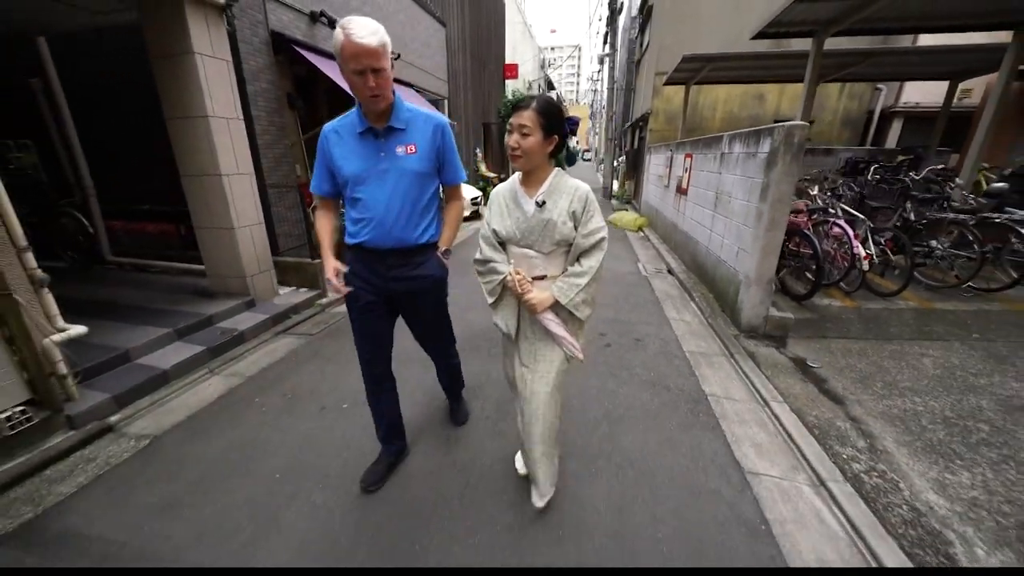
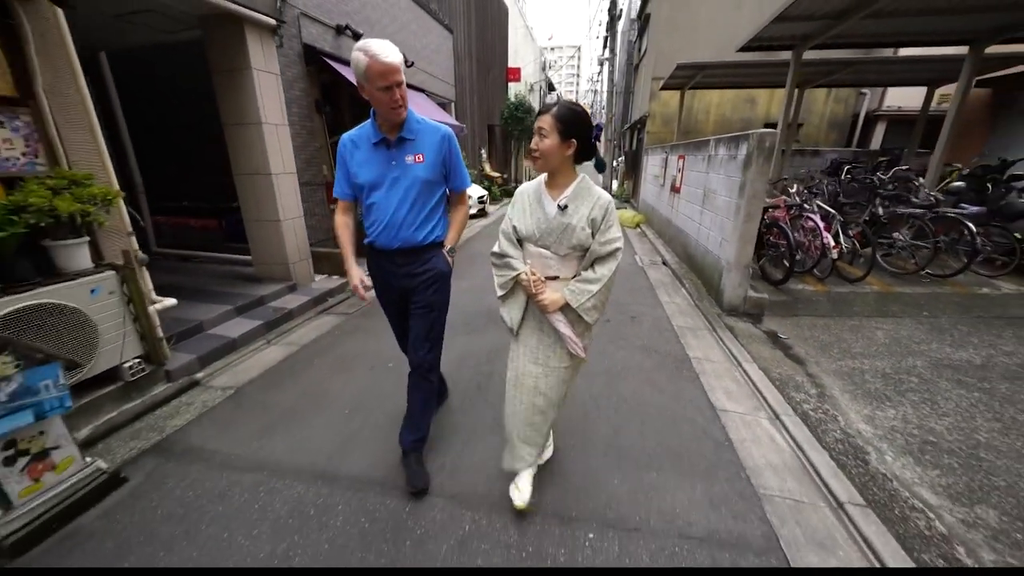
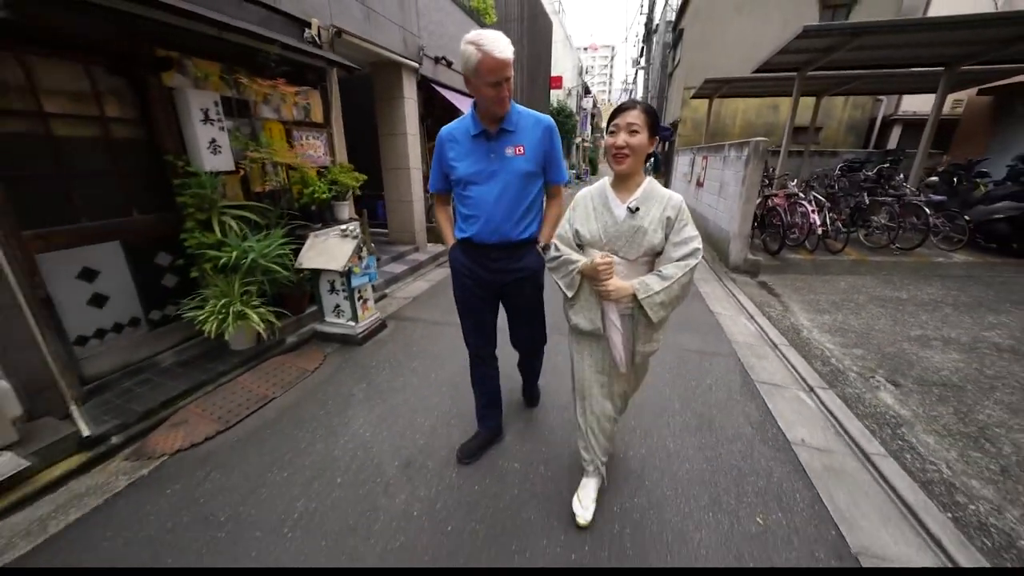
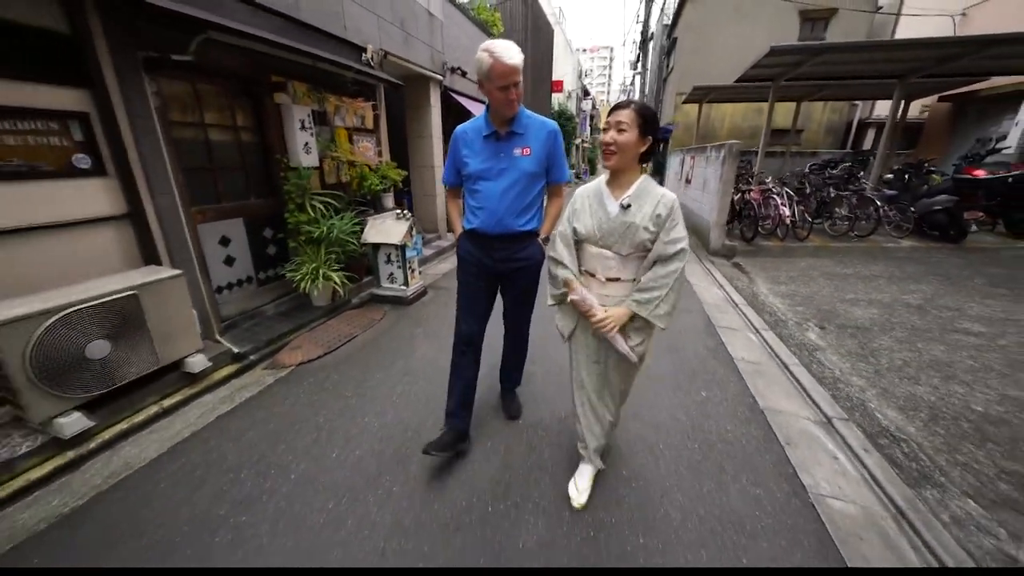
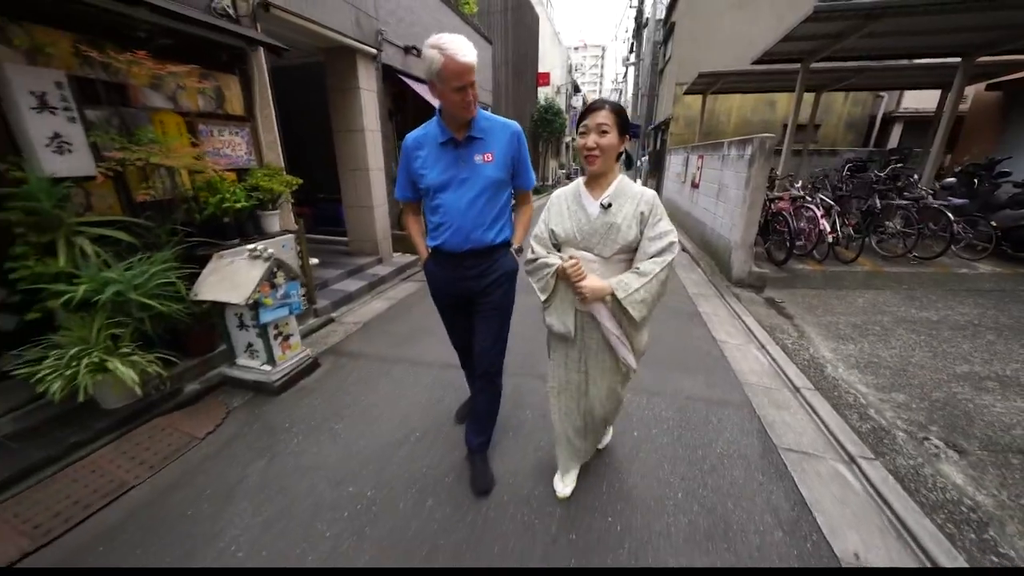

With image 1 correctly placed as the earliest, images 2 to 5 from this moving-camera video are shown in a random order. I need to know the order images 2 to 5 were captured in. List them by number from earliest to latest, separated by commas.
2, 5, 3, 4
